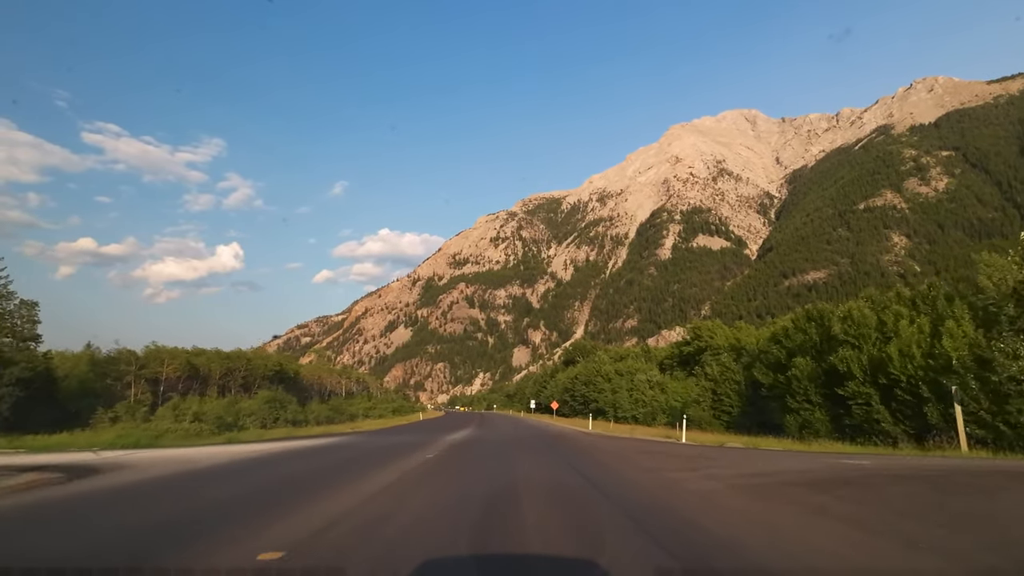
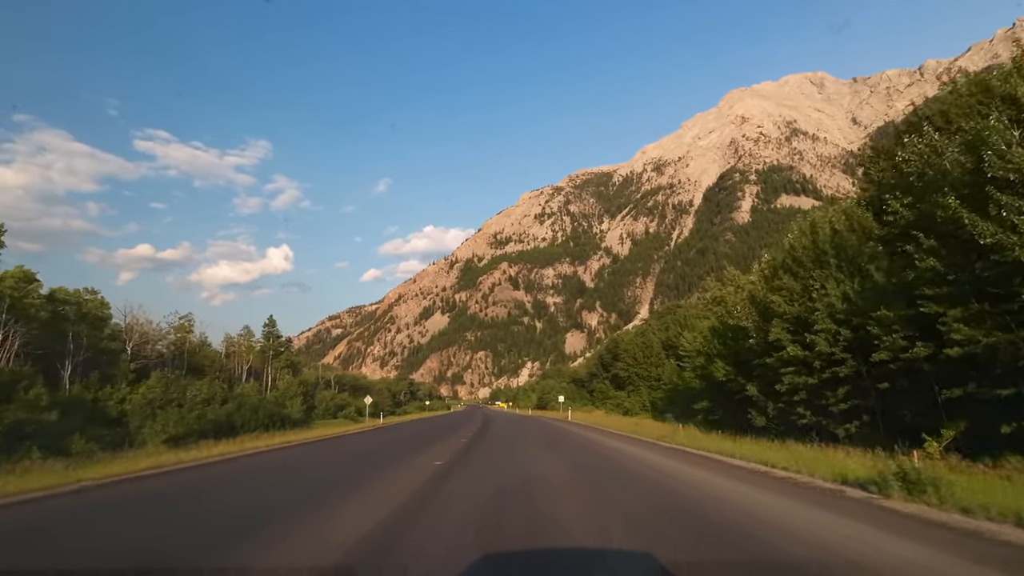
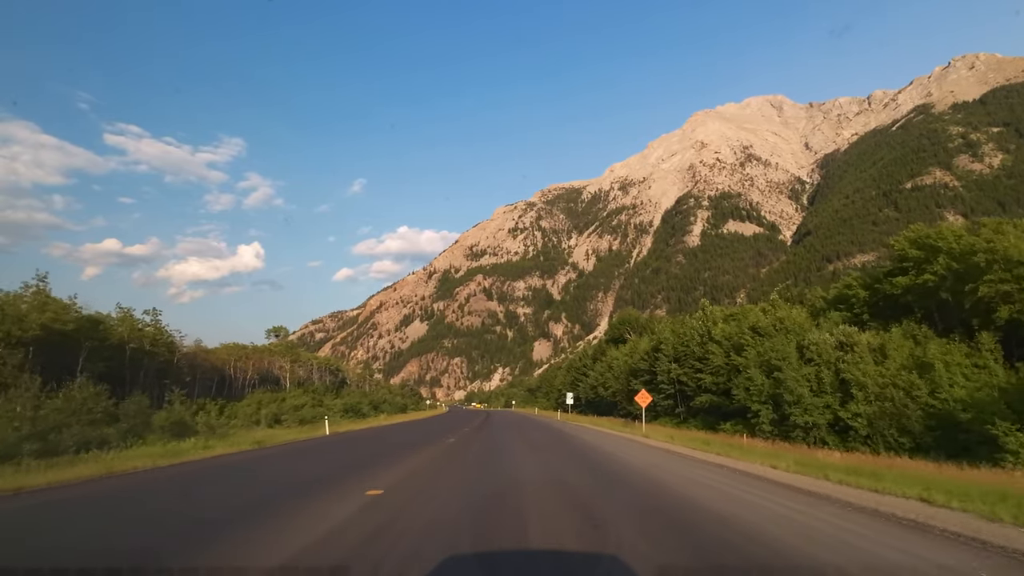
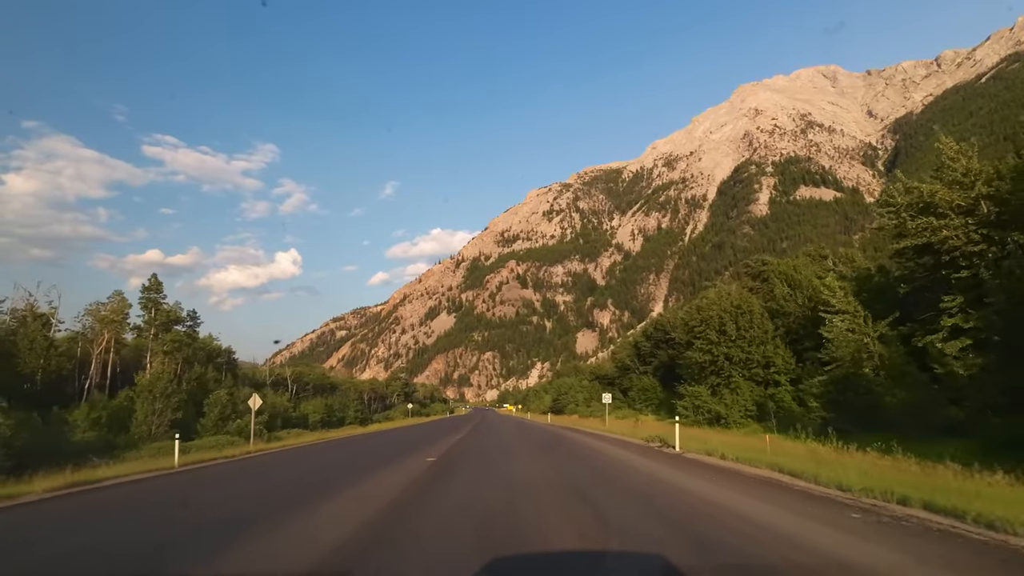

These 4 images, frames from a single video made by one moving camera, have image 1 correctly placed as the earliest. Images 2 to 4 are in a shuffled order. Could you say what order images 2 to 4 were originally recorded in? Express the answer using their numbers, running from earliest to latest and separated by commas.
3, 2, 4
